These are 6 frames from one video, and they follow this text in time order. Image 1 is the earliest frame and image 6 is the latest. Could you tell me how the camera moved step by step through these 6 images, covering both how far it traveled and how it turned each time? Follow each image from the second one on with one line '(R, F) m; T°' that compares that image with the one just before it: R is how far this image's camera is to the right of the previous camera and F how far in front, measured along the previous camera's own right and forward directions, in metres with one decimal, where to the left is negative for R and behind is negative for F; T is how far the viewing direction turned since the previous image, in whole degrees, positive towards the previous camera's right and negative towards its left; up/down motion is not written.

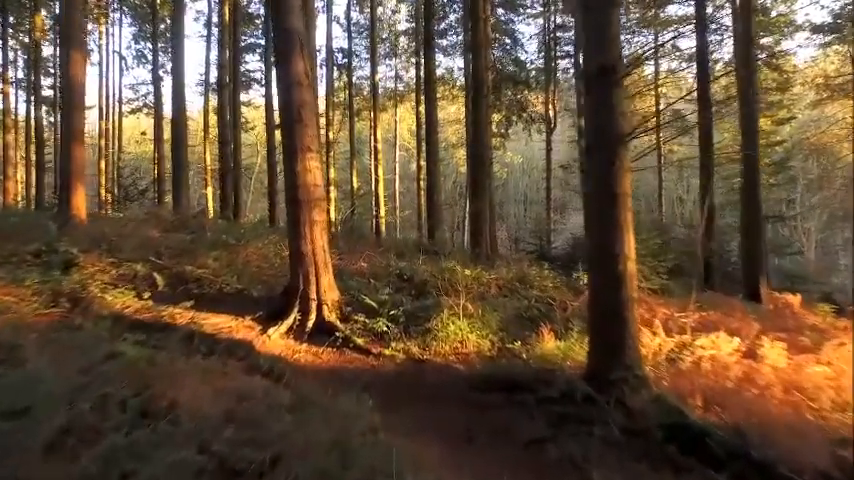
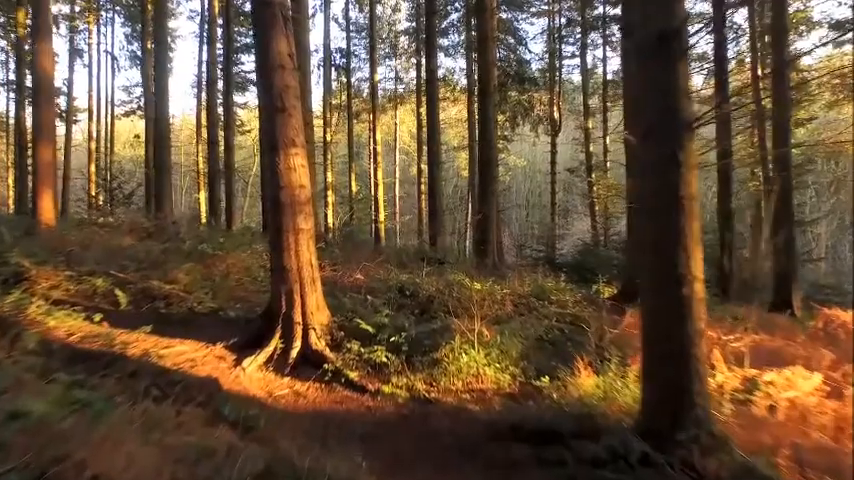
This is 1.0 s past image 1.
(-0.1, +1.4) m; 0°
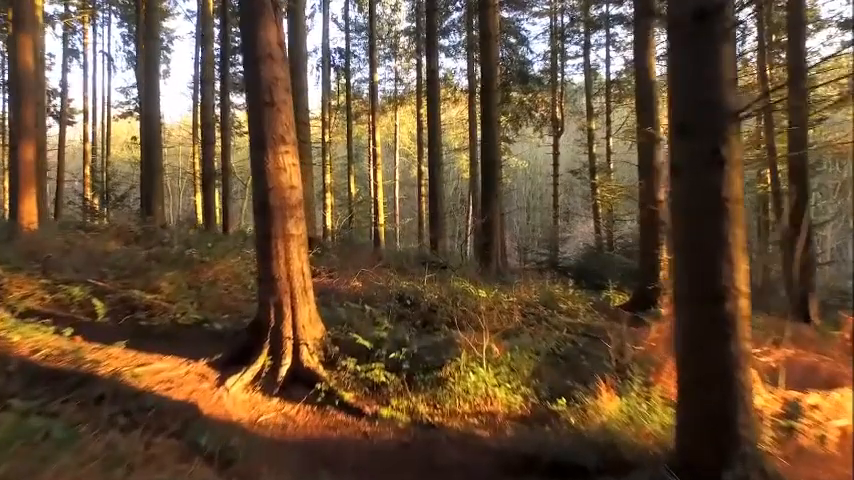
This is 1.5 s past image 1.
(0.0, +0.6) m; 0°
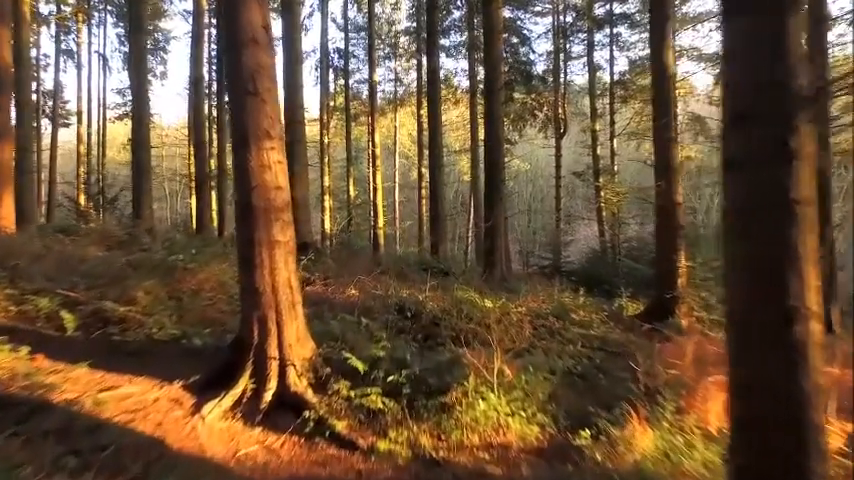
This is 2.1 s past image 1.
(0.0, +0.7) m; 0°
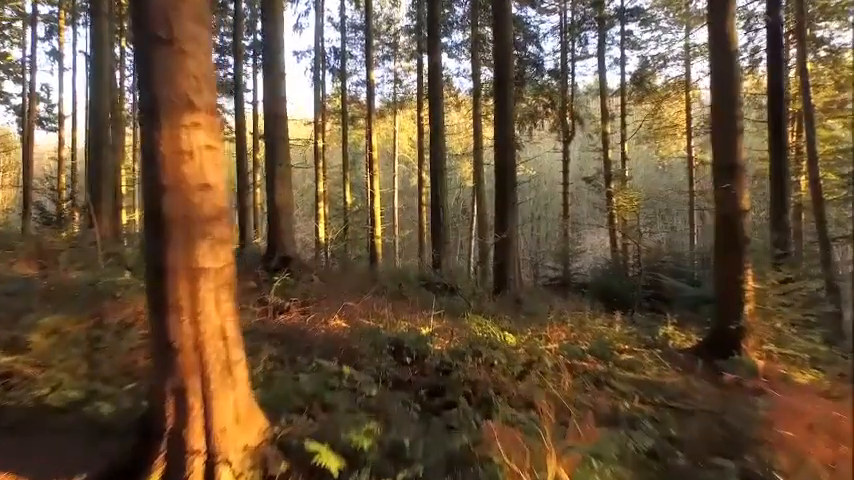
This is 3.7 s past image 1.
(0.0, +2.1) m; 0°
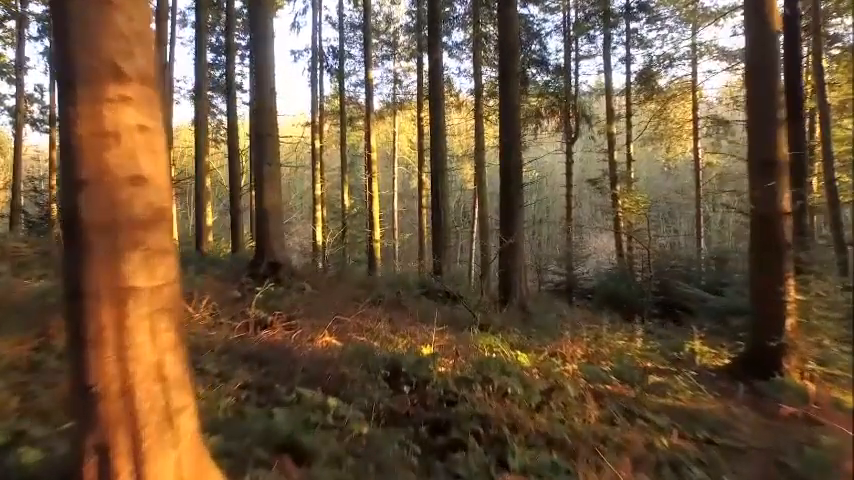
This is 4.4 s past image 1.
(0.0, +0.9) m; 0°
